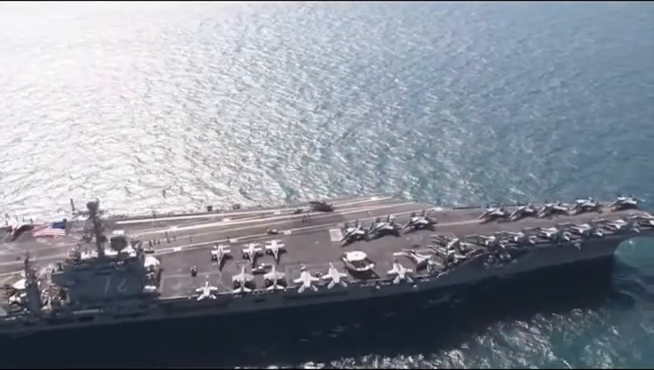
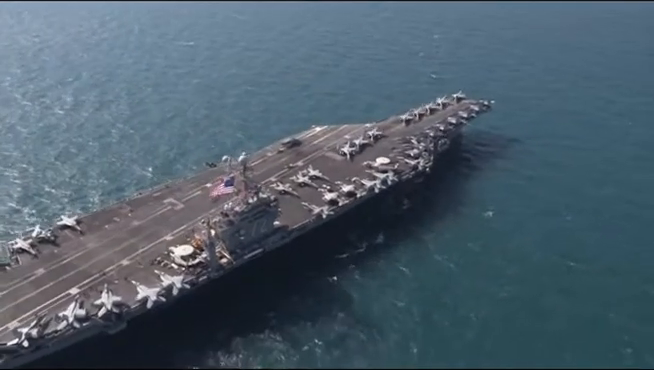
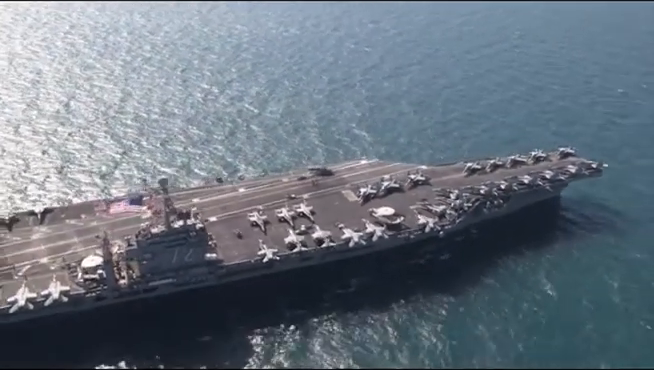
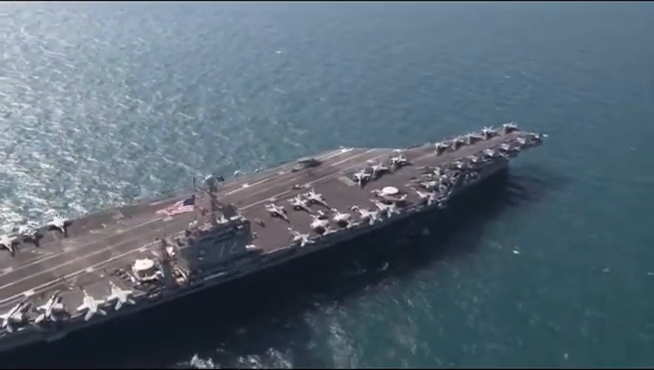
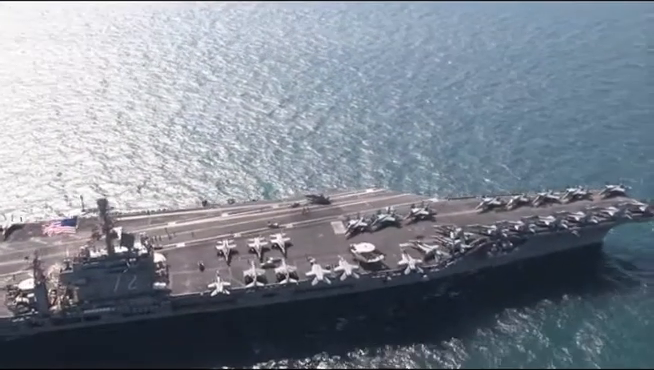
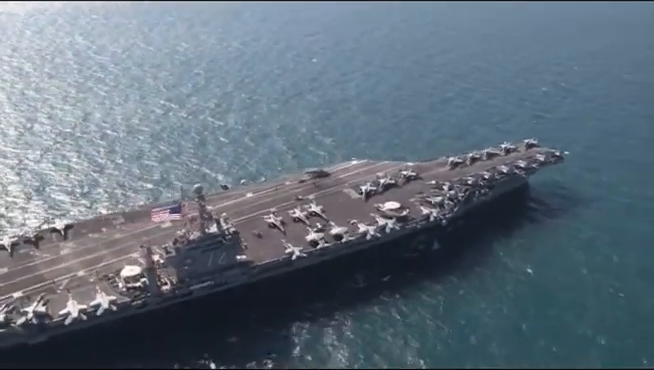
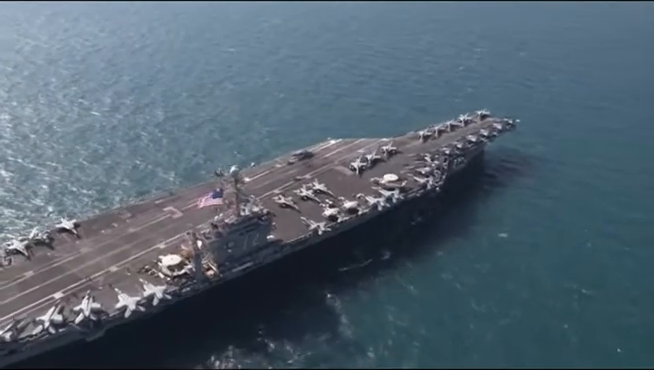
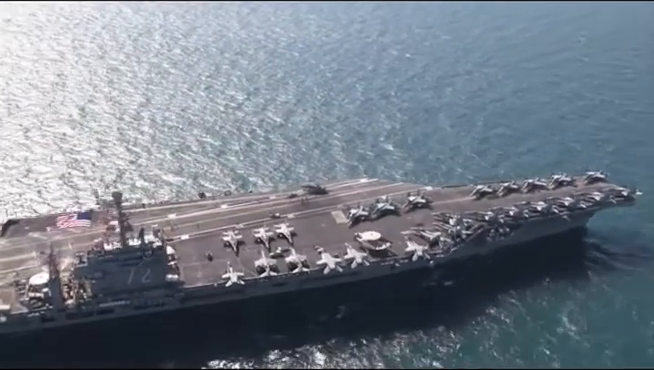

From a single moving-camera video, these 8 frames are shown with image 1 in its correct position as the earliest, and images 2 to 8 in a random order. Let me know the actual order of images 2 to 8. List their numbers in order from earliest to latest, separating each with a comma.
5, 8, 3, 6, 4, 7, 2
